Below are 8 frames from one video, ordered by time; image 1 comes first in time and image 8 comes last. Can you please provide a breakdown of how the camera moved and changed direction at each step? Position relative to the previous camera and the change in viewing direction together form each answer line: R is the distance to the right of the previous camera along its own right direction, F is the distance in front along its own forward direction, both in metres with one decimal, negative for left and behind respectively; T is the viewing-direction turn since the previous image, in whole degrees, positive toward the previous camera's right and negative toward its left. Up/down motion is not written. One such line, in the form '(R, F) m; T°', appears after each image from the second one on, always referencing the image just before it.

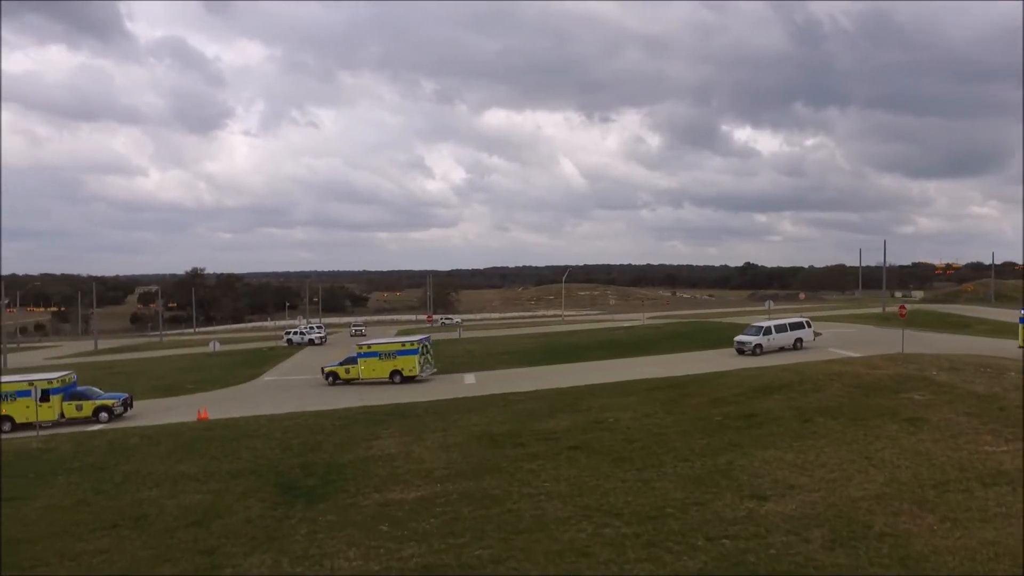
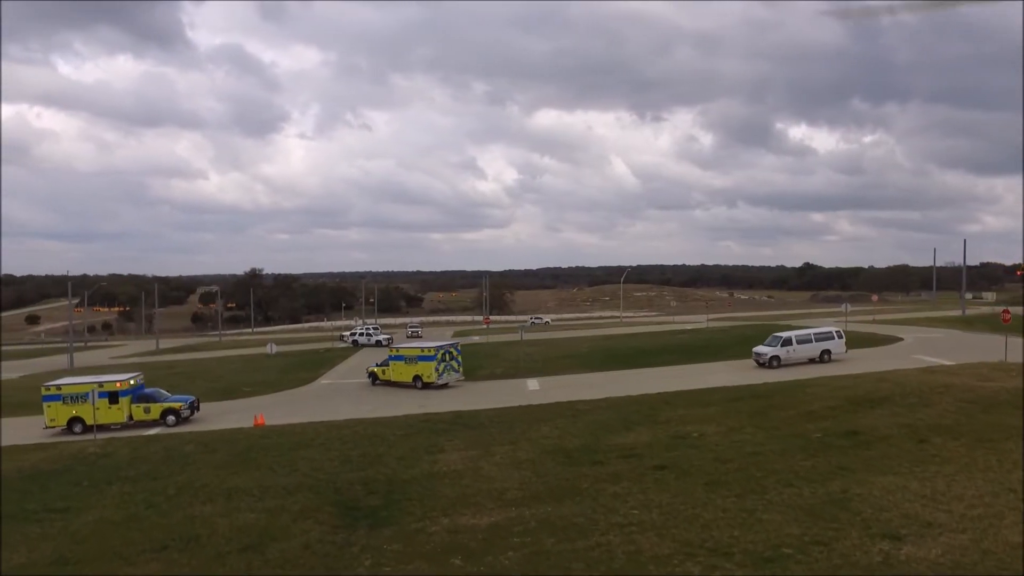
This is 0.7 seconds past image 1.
(-0.6, +1.4) m; -4°
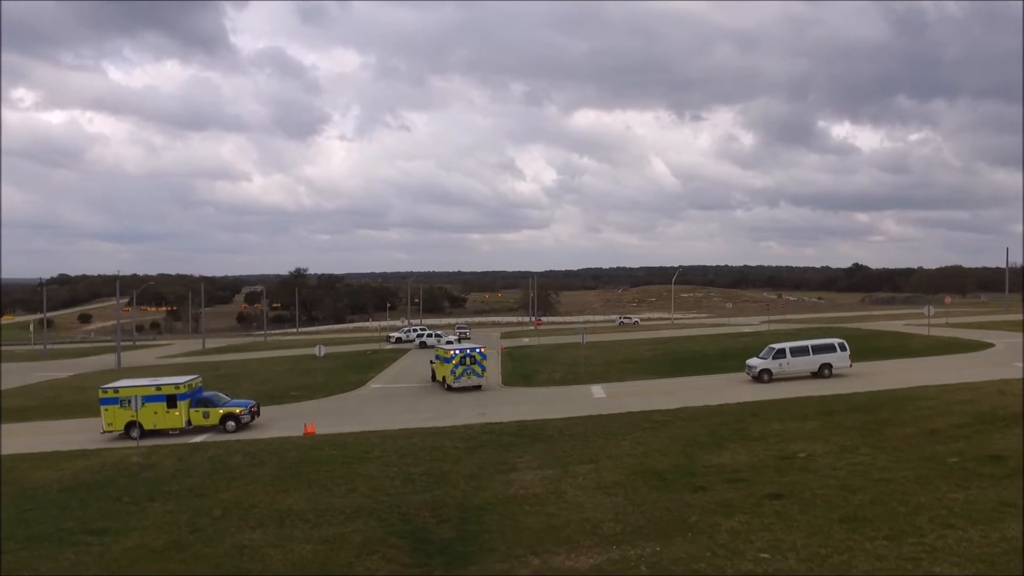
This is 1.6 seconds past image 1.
(-1.0, +1.9) m; -3°
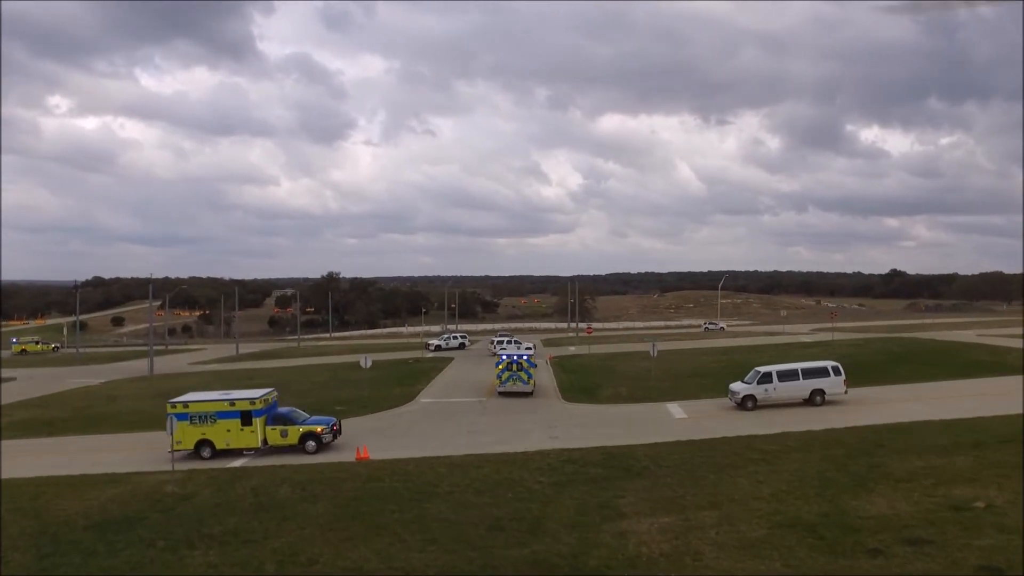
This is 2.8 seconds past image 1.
(-1.6, +2.6) m; -2°
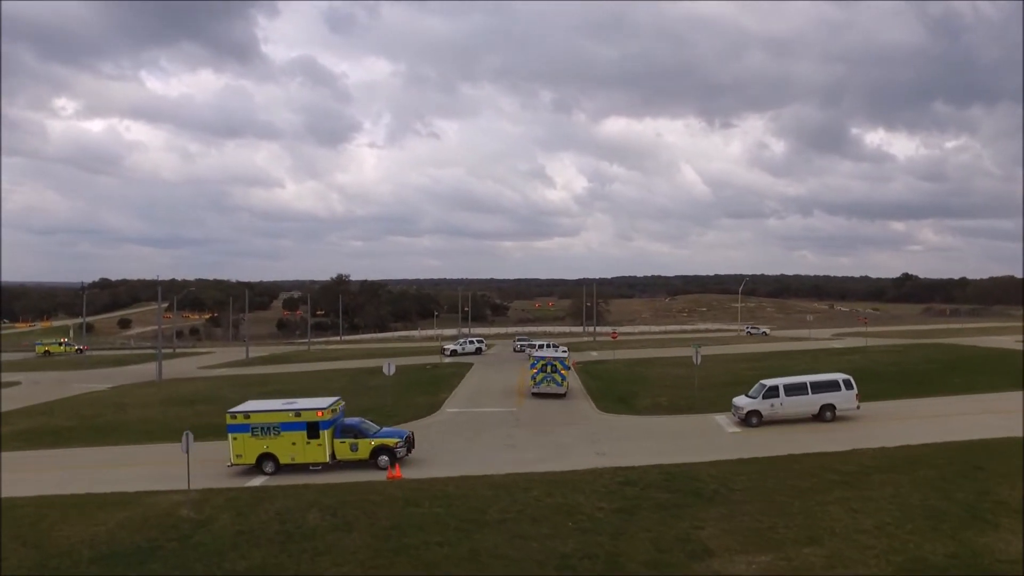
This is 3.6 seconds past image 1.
(-1.1, +1.7) m; 0°
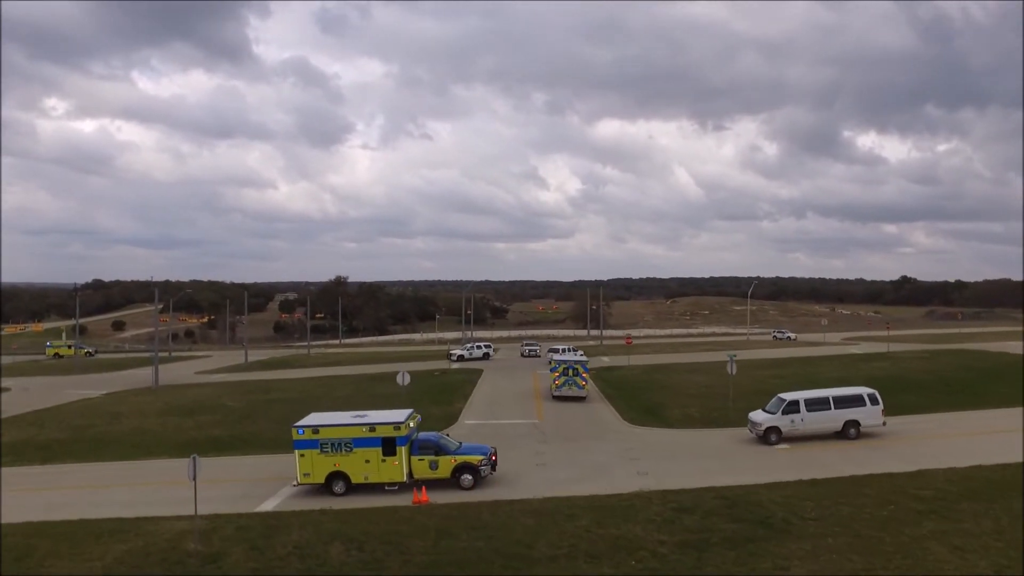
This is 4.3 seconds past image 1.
(-1.0, +1.6) m; +1°
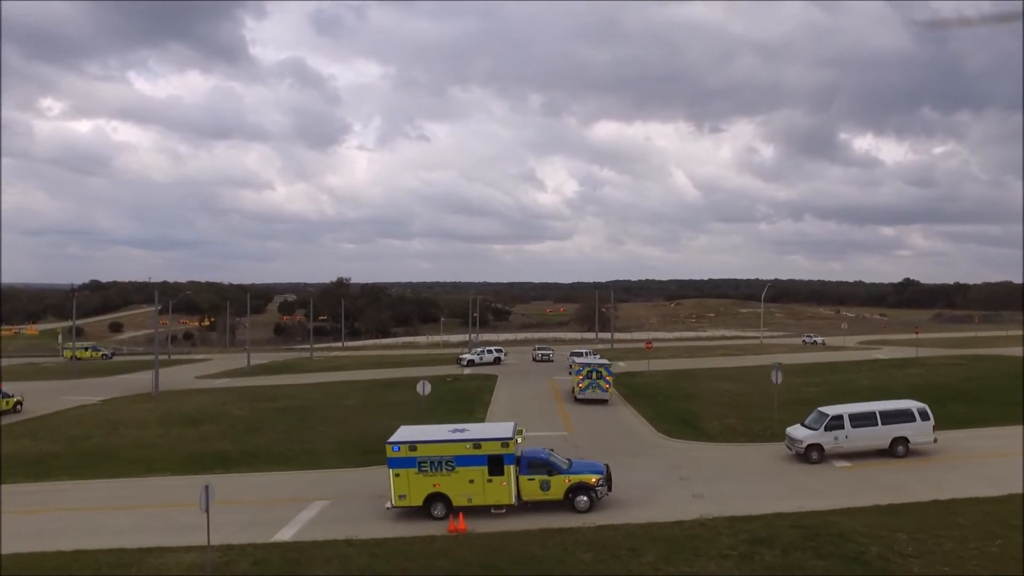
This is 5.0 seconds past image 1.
(-1.0, +1.6) m; 0°
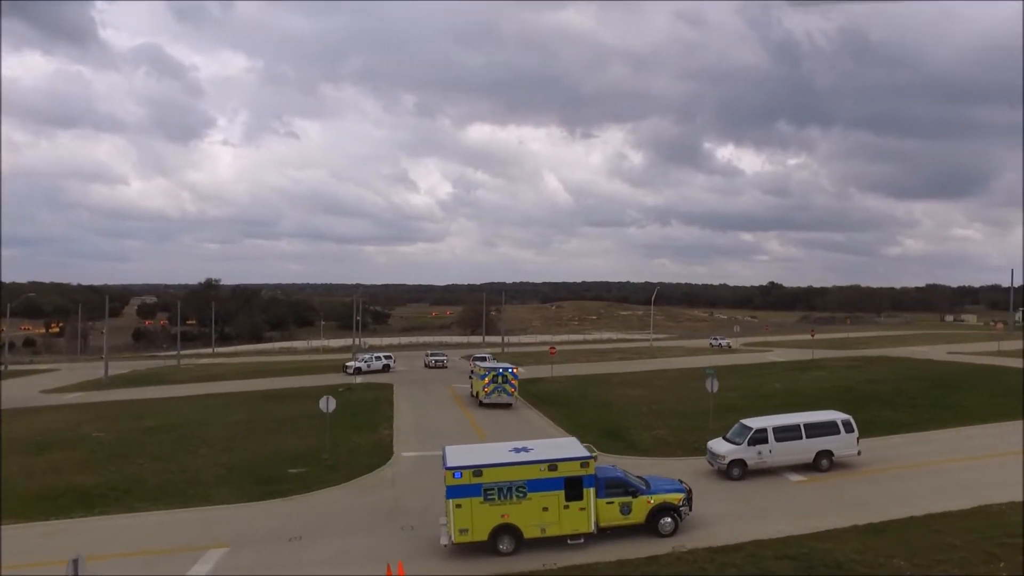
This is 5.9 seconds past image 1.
(-1.2, +2.4) m; +10°
